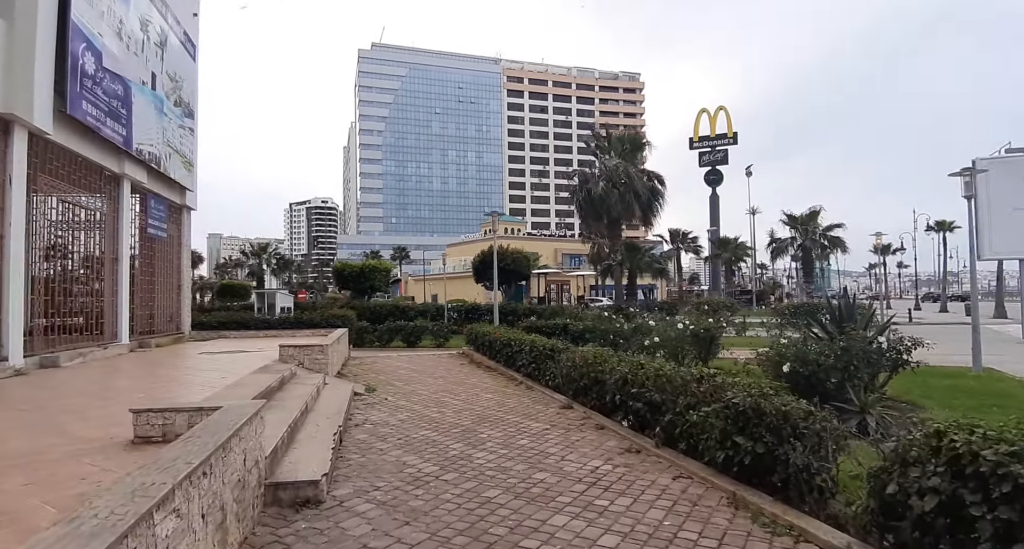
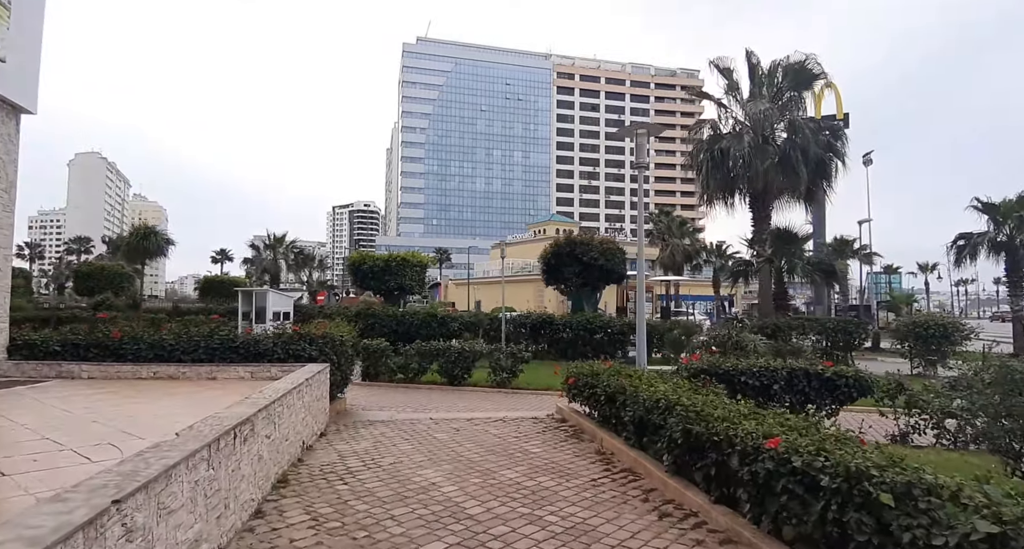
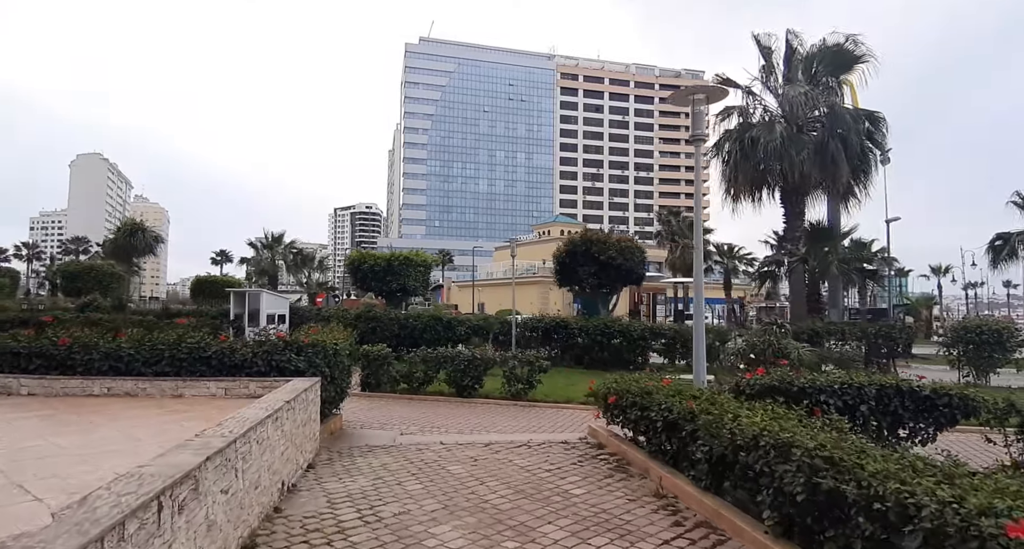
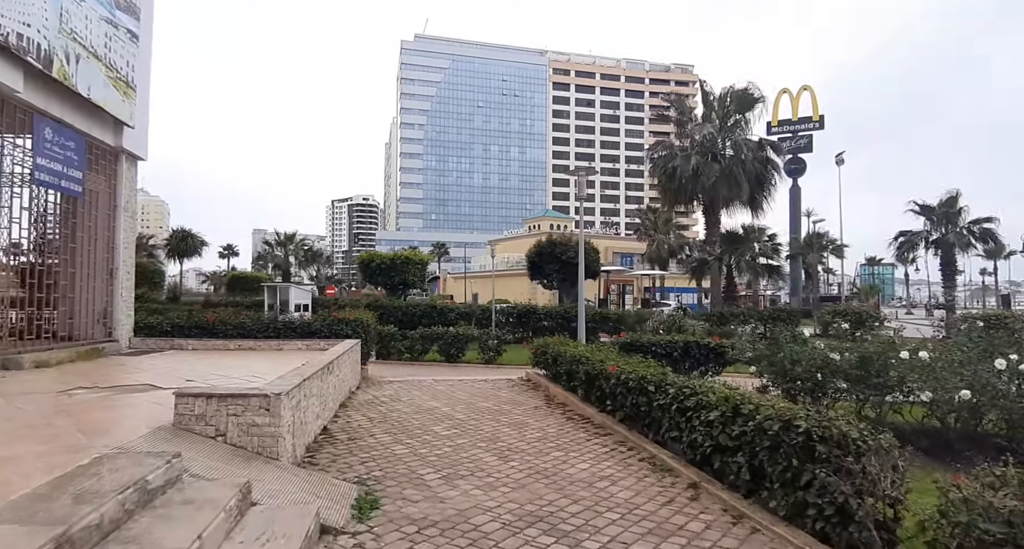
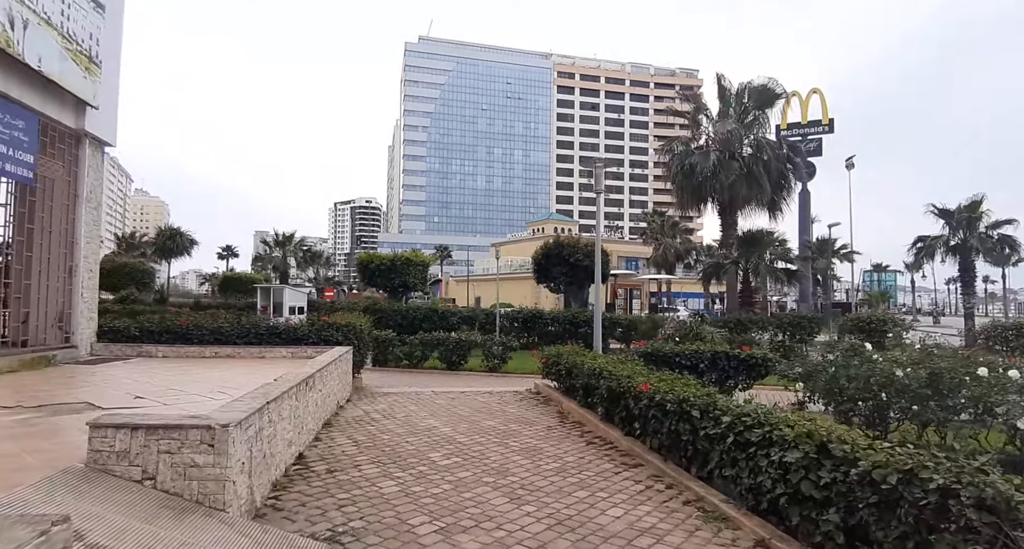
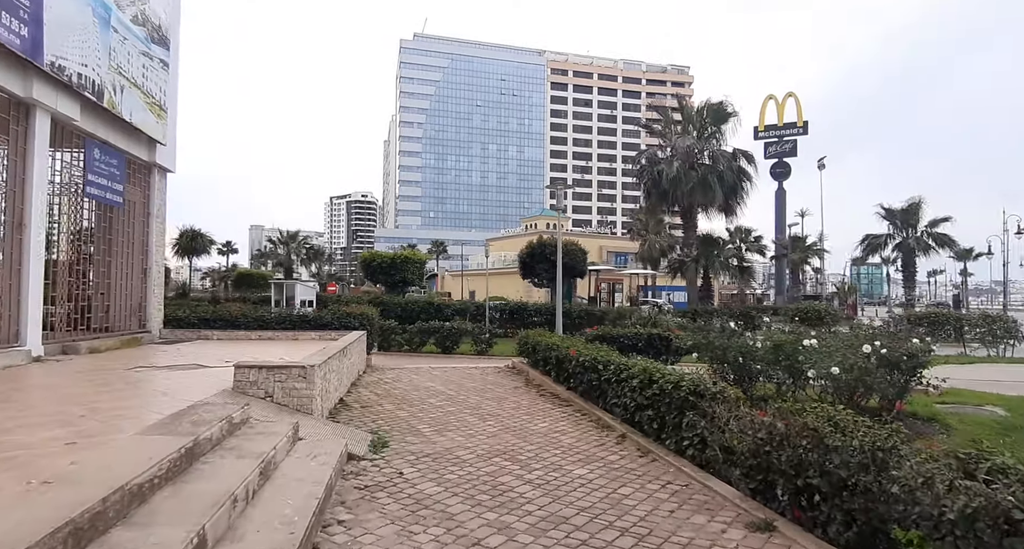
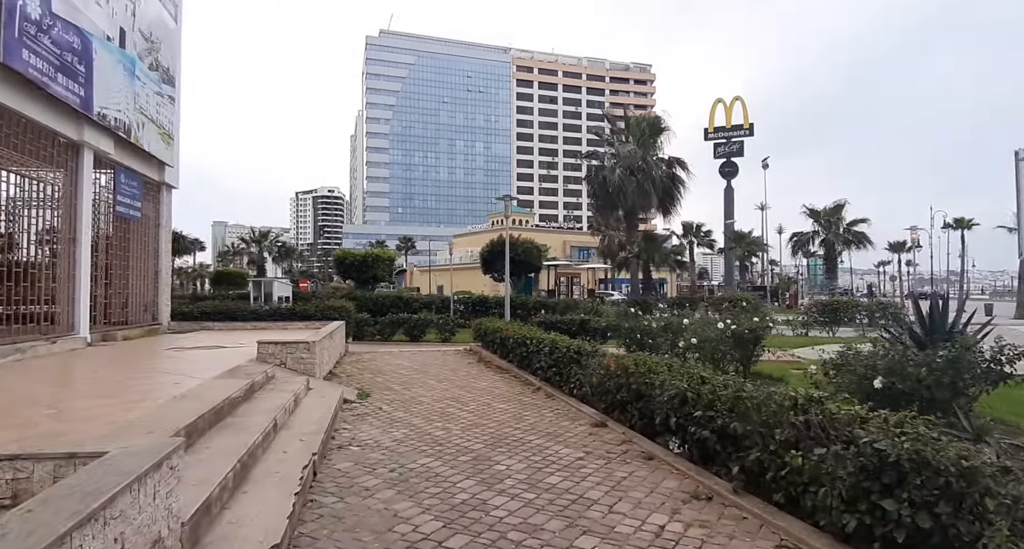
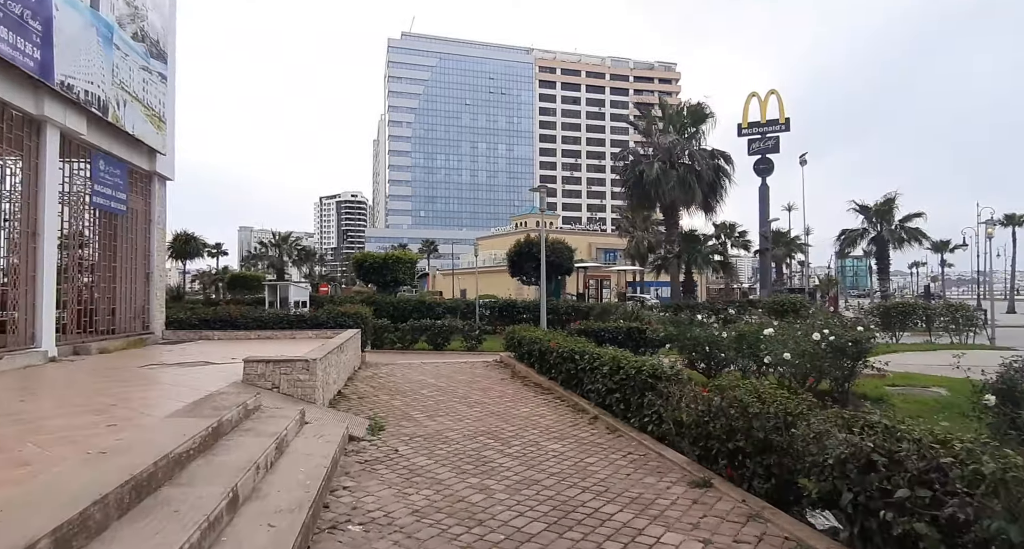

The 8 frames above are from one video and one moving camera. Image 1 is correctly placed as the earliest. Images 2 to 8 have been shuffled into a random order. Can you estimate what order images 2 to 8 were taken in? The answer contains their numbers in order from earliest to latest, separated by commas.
7, 8, 6, 4, 5, 2, 3
